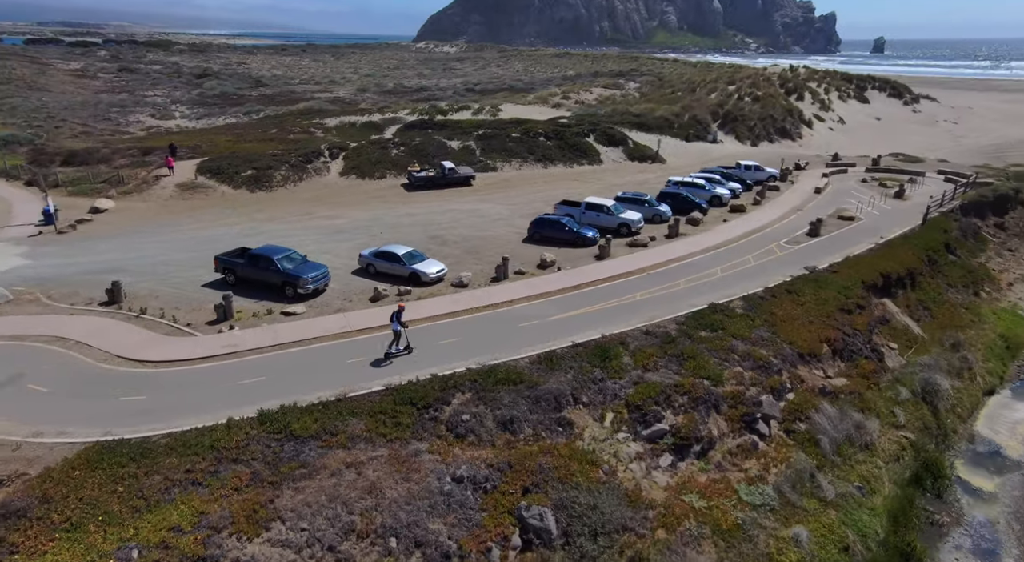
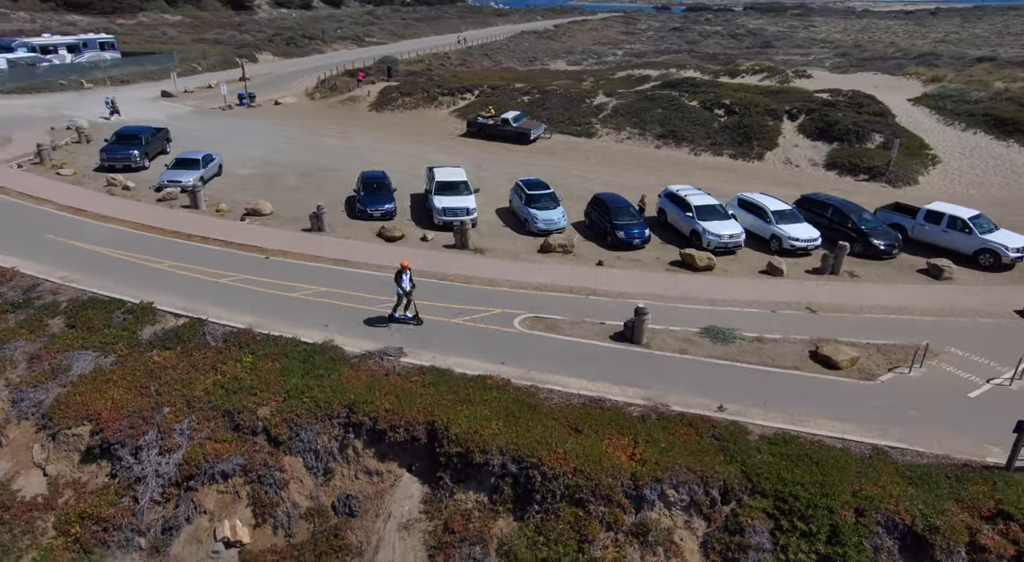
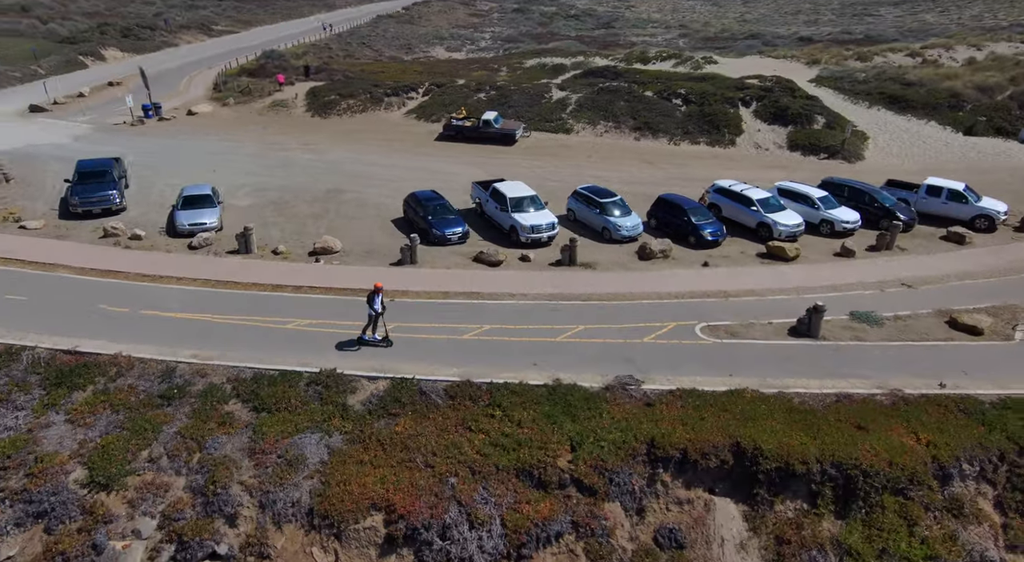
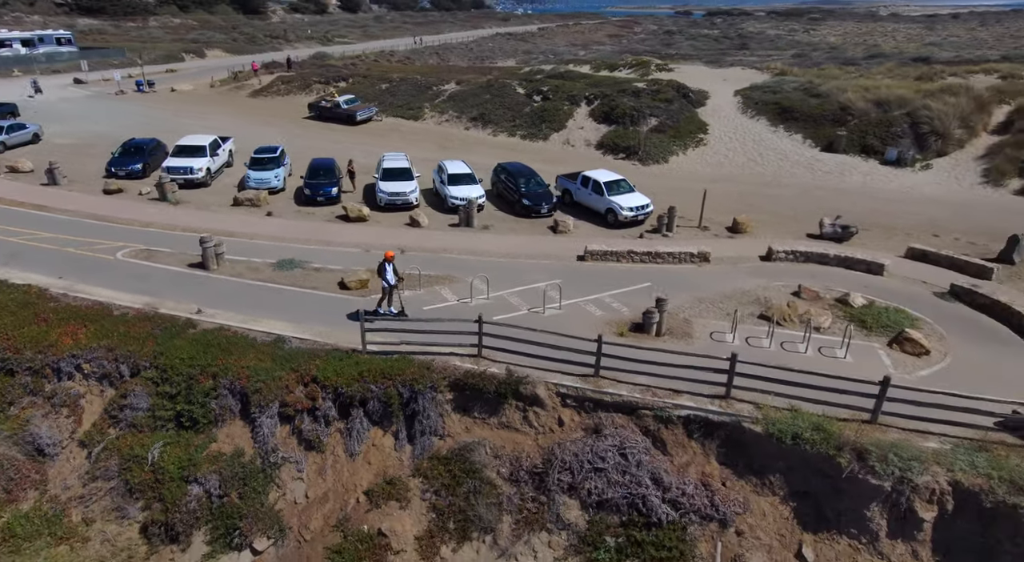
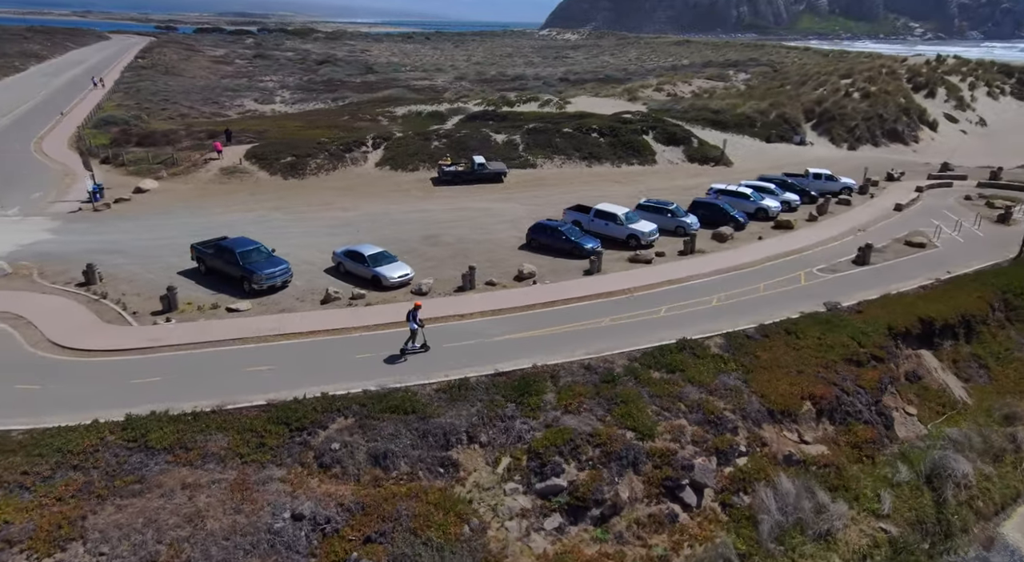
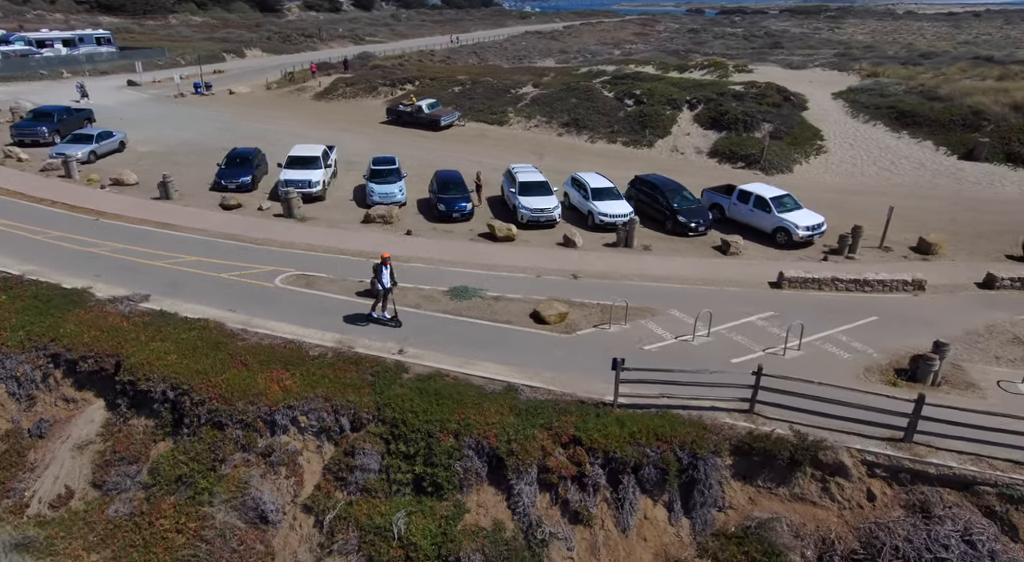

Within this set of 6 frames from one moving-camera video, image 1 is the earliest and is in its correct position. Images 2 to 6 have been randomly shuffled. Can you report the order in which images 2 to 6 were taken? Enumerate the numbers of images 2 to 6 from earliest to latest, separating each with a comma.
5, 3, 2, 6, 4
